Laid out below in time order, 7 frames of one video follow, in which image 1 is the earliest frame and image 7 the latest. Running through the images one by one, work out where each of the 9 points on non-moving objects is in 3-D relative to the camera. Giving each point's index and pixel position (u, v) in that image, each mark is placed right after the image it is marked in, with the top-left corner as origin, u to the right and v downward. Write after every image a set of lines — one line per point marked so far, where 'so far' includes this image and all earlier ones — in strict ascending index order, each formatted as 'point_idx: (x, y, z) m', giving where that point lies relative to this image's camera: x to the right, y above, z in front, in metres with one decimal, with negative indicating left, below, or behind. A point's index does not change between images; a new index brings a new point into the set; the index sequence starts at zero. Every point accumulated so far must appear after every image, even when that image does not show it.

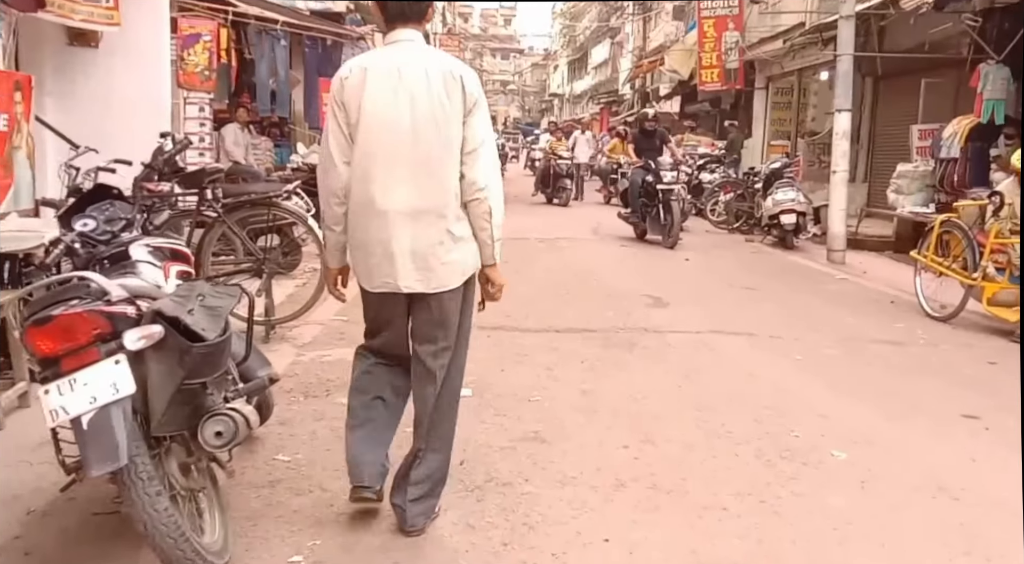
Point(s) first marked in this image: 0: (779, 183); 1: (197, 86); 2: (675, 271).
0: (+3.7, +1.4, +11.8) m
1: (-3.8, +2.4, +10.4) m
2: (+1.7, +0.1, +8.7) m
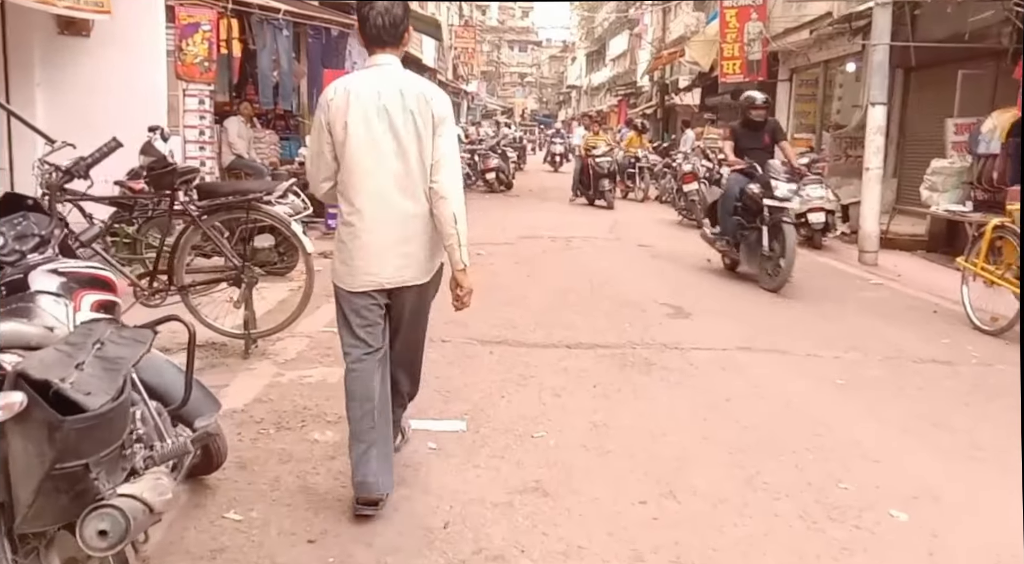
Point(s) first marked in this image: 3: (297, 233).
0: (+3.9, +1.4, +11.2) m
1: (-3.7, +2.4, +9.9) m
2: (+1.8, +0.1, +8.1) m
3: (-1.2, +0.3, +4.8) m
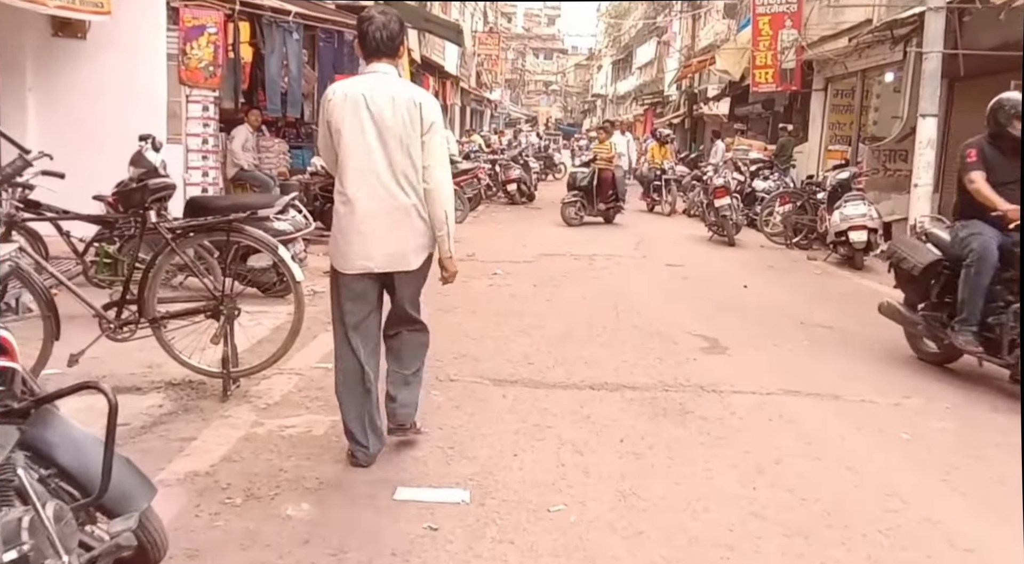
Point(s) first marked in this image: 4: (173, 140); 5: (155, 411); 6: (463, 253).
0: (+4.2, +1.1, +10.5) m
1: (-3.4, +2.2, +9.4) m
2: (+1.9, -0.2, +7.4) m
3: (-1.2, +0.1, +4.2) m
4: (-3.9, +1.6, +9.6) m
5: (-1.7, -0.6, +4.1) m
6: (-0.6, +0.3, +9.9) m
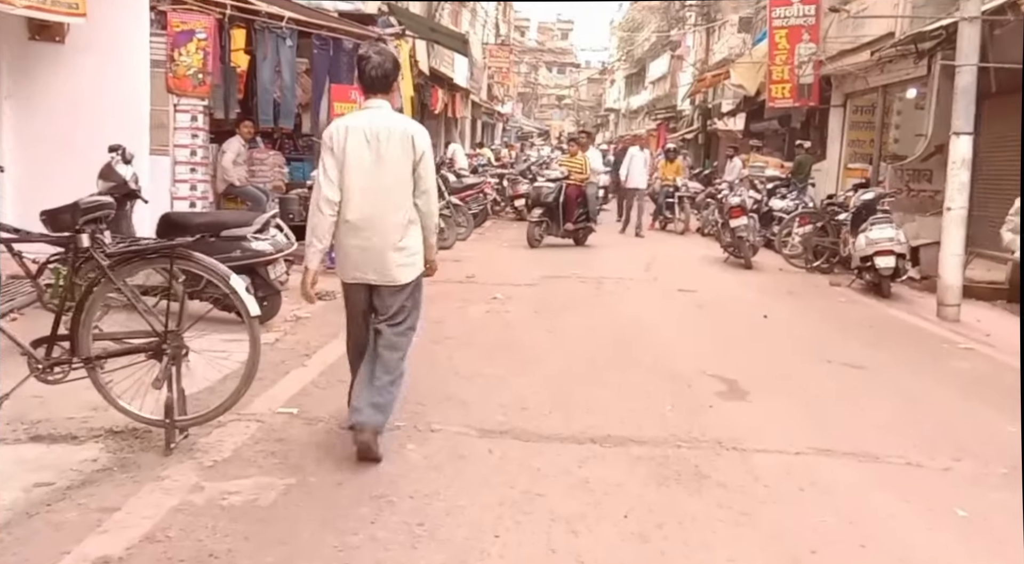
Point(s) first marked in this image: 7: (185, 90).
0: (+4.2, +0.8, +9.9) m
1: (-3.4, +2.0, +8.9) m
2: (+1.9, -0.4, +6.8) m
3: (-1.2, 0.0, +3.7) m
4: (-3.8, +1.4, +9.1) m
5: (-1.8, -0.8, +3.5) m
6: (-0.5, +0.1, +9.3) m
7: (-3.4, +2.0, +9.0) m
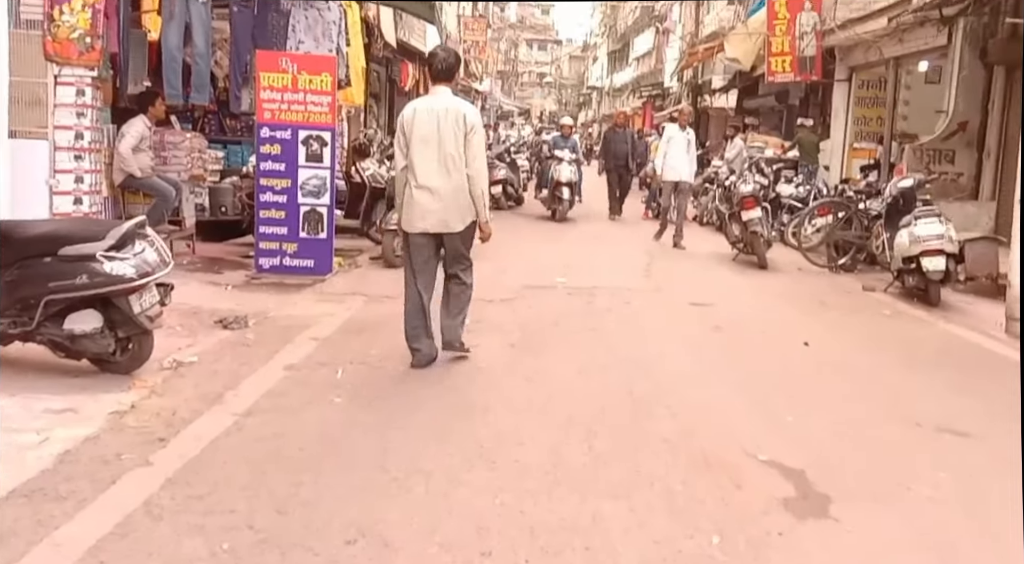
0: (+3.9, +0.7, +8.2) m
1: (-3.6, +1.8, +7.0) m
2: (+1.7, -0.5, +5.1) m
3: (-1.3, -0.3, +1.9) m
4: (-4.1, +1.3, +7.2) m
5: (-1.9, -1.0, +1.7) m
6: (-0.8, 0.0, +7.5) m
7: (-3.7, +1.9, +7.1) m
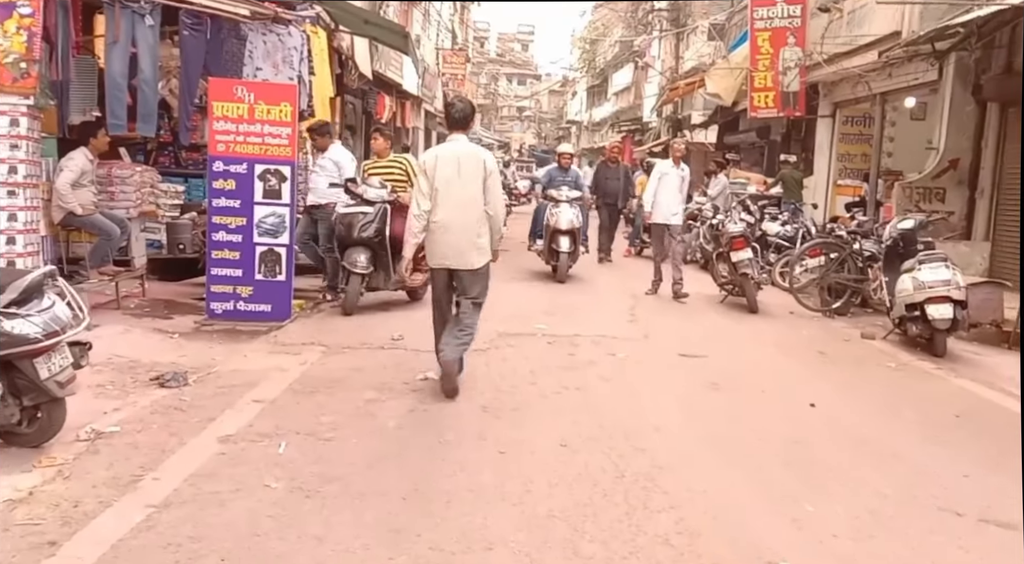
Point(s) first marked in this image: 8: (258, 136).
0: (+3.7, +0.3, +7.7) m
1: (-3.8, +1.5, +6.4) m
2: (+1.6, -0.9, +4.5) m
3: (-1.4, -0.4, +1.2) m
4: (-4.3, +0.9, +6.6) m
5: (-2.0, -1.2, +1.0) m
6: (-1.0, -0.4, +6.9) m
7: (-3.9, +1.5, +6.4) m
8: (-2.1, +1.2, +7.1) m
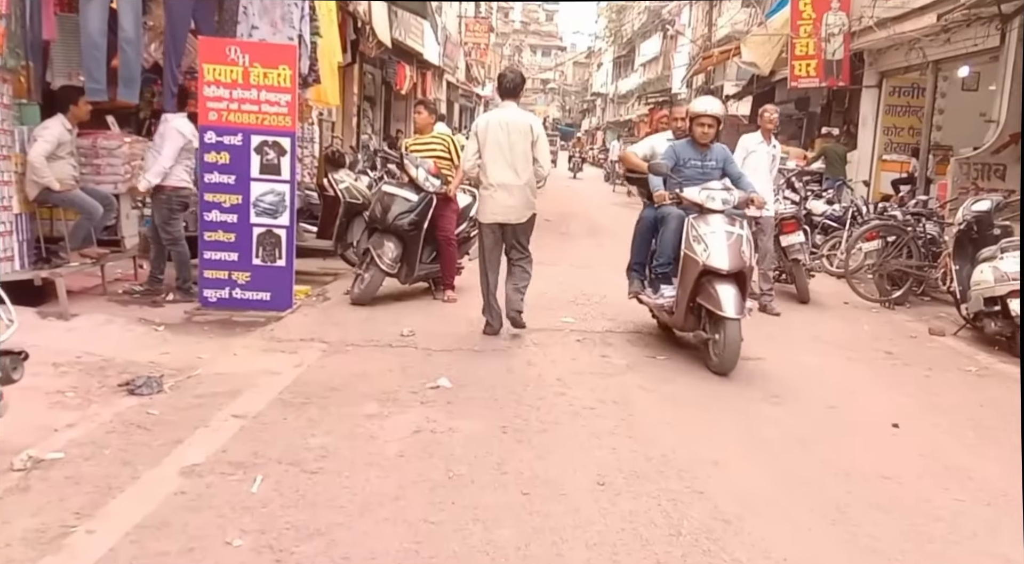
0: (+3.9, +0.3, +6.8) m
1: (-3.6, +1.6, +5.6) m
2: (+1.7, -0.9, +3.7) m
3: (-1.4, -0.5, +0.5) m
4: (-4.1, +1.0, +5.9) m
5: (-1.9, -1.3, +0.3) m
6: (-0.8, -0.3, +6.1) m
7: (-3.7, +1.6, +5.7) m
8: (-1.9, +1.3, +6.3) m
